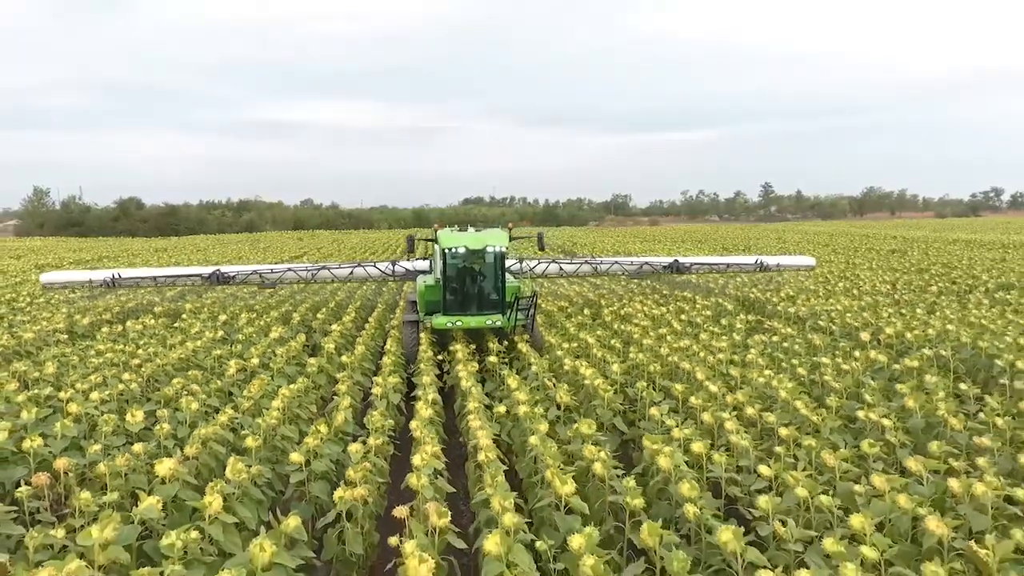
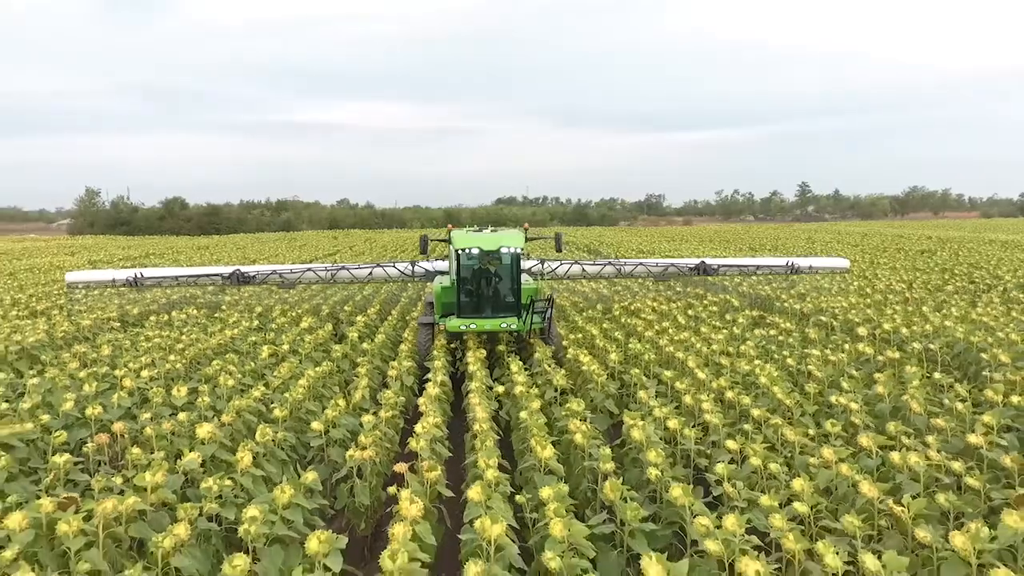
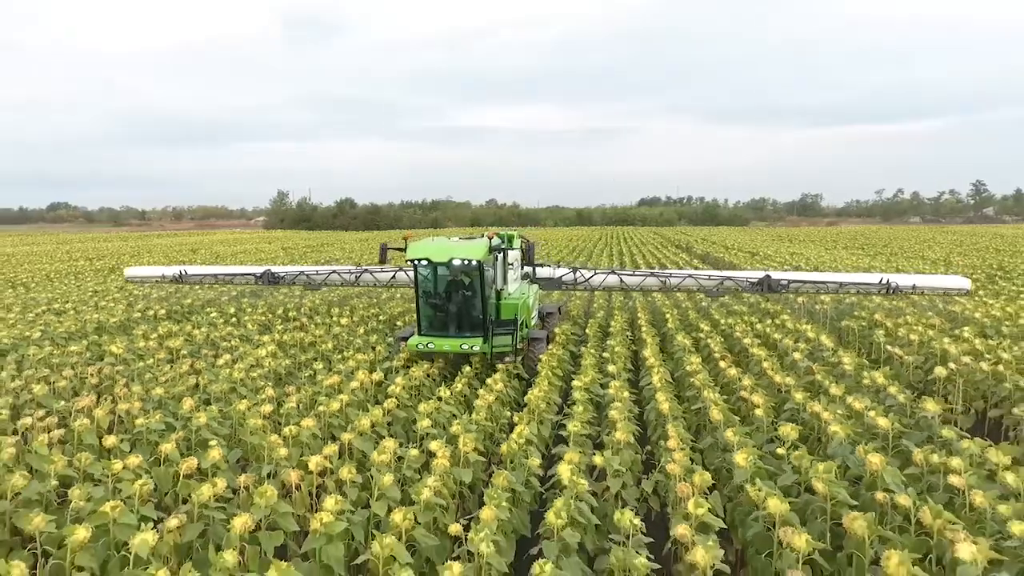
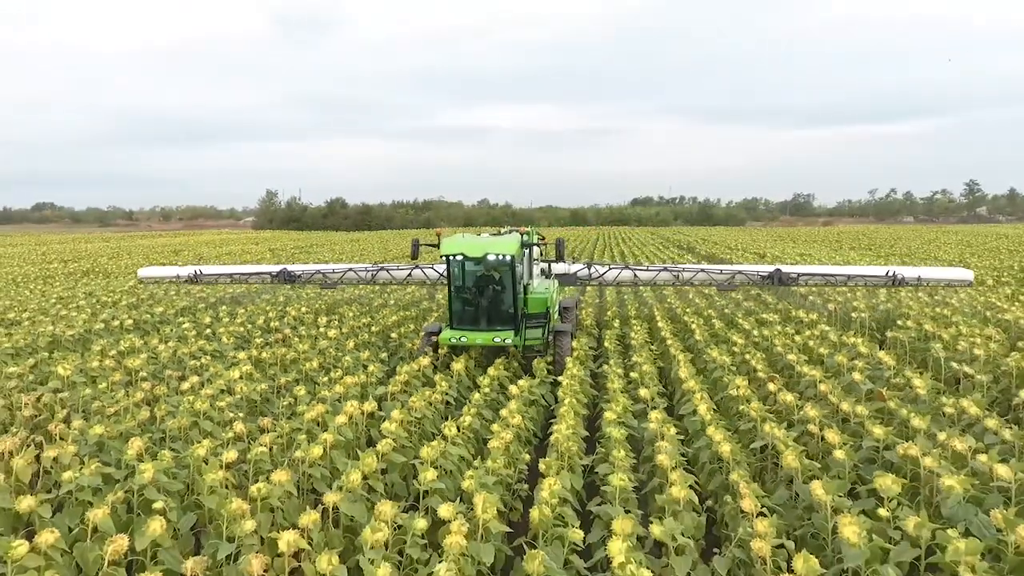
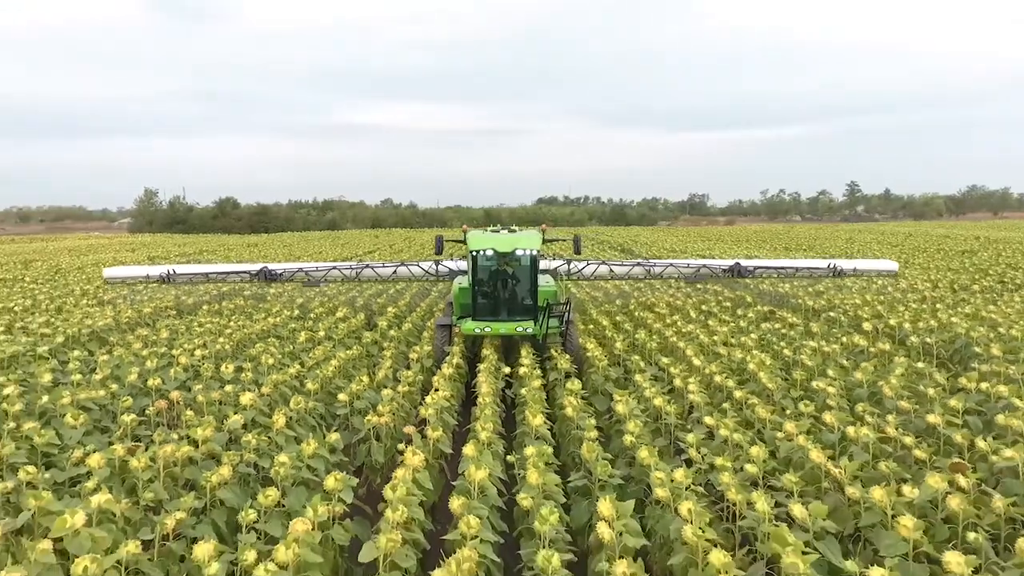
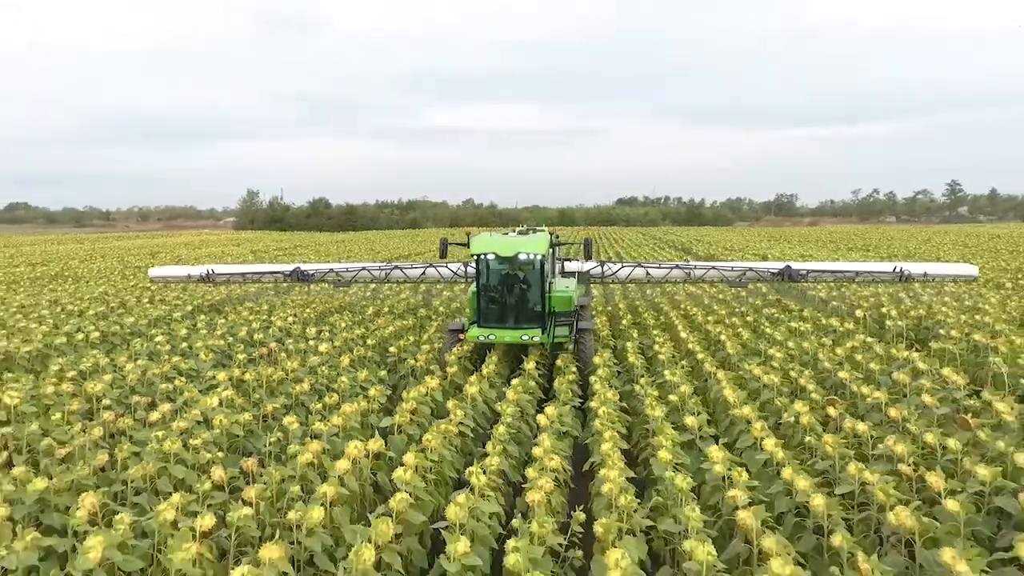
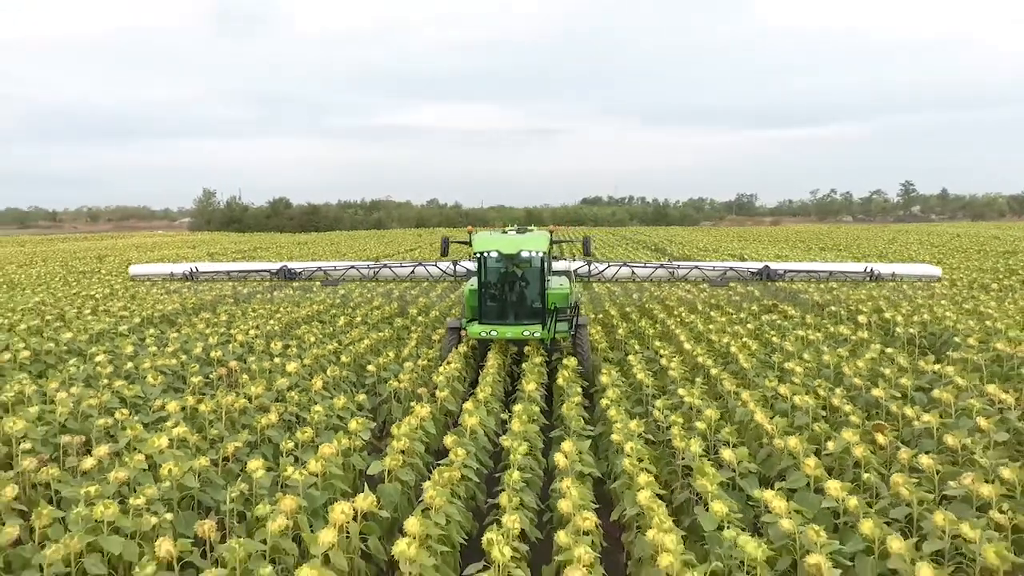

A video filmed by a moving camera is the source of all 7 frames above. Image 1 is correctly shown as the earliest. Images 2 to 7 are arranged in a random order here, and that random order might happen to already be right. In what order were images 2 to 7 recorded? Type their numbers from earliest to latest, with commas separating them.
2, 5, 7, 6, 4, 3
